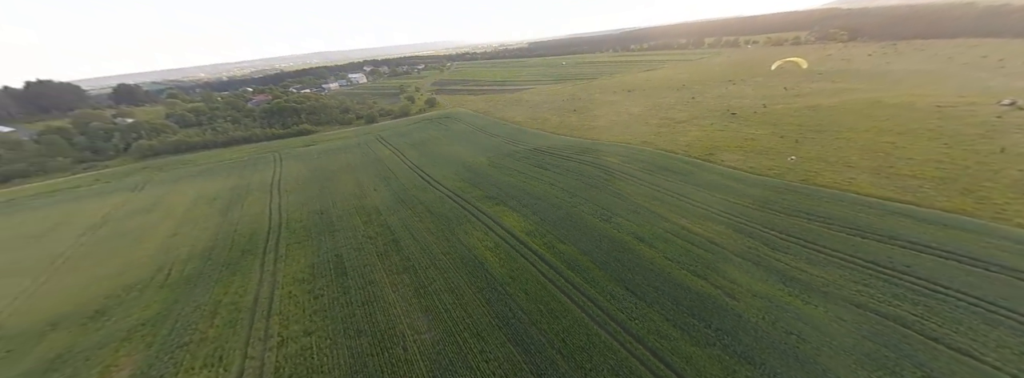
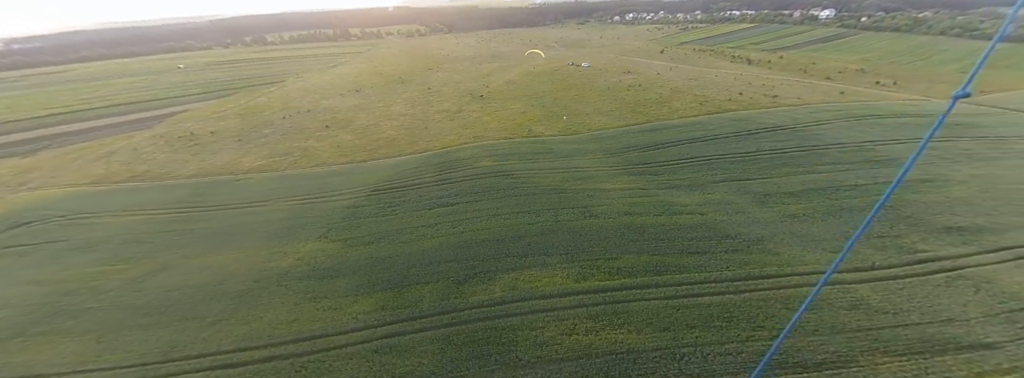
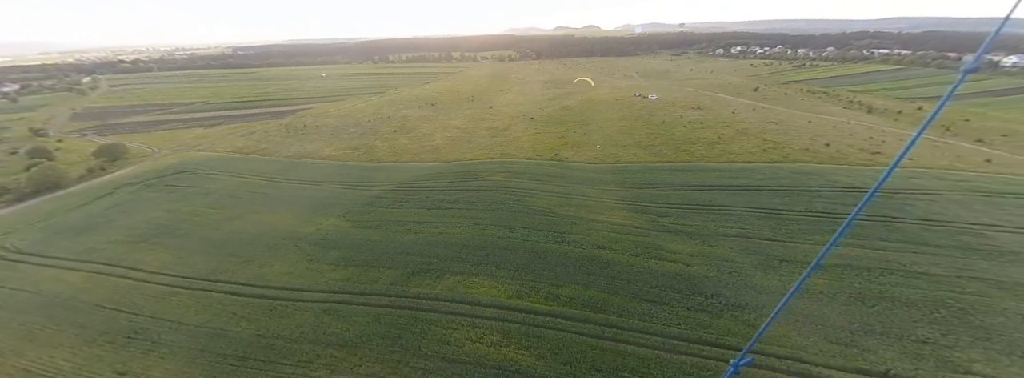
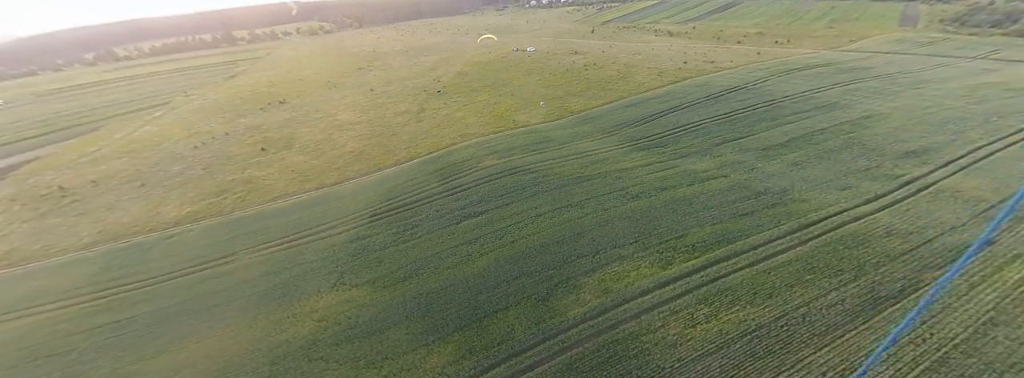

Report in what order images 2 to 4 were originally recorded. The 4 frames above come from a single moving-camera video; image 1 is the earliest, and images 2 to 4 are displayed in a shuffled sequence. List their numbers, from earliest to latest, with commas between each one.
3, 2, 4
